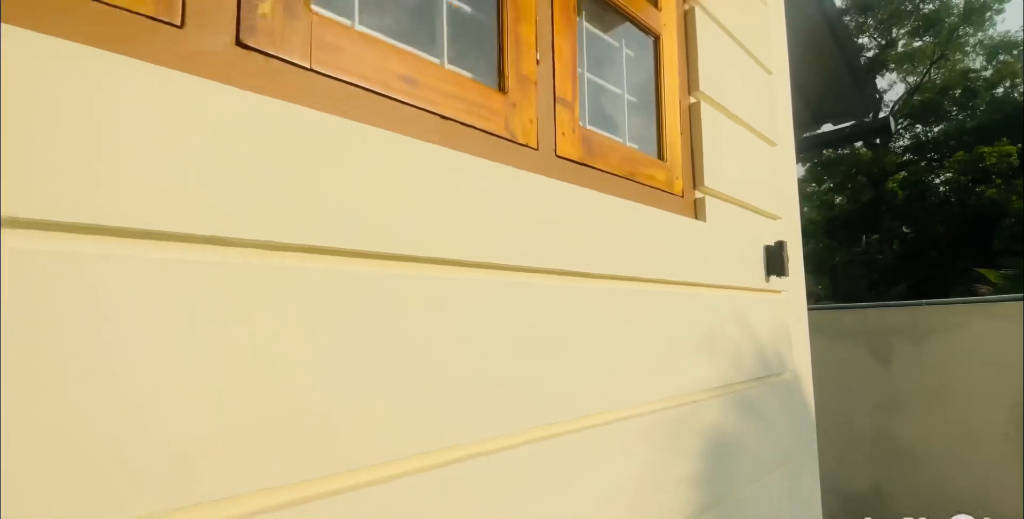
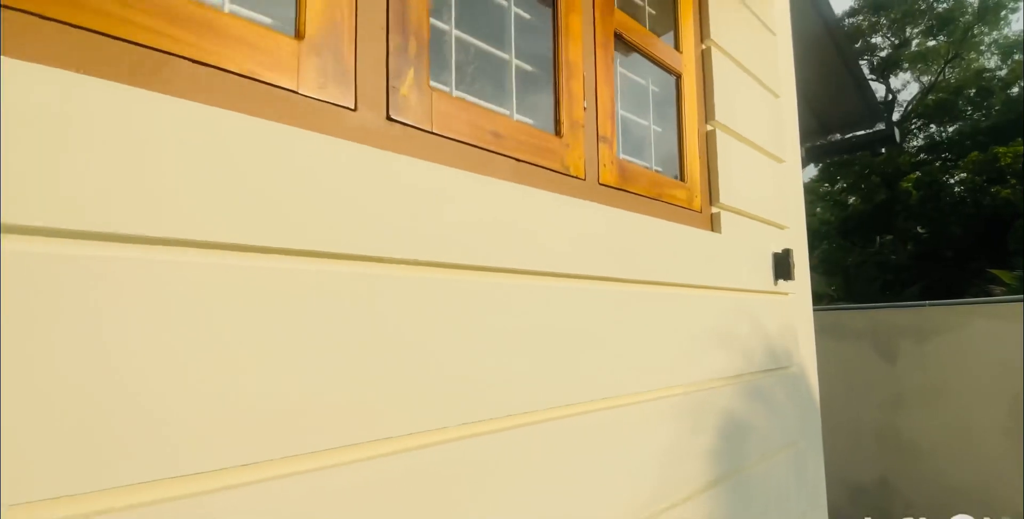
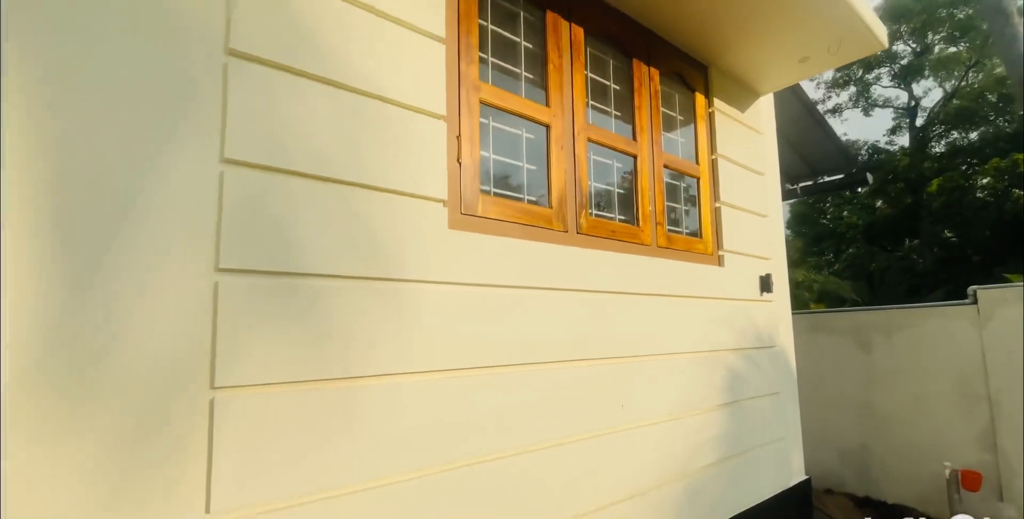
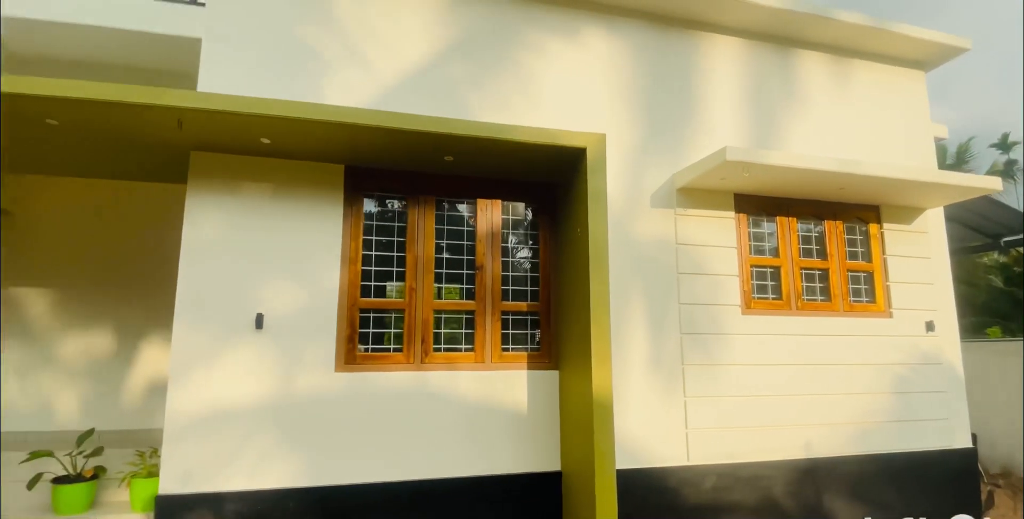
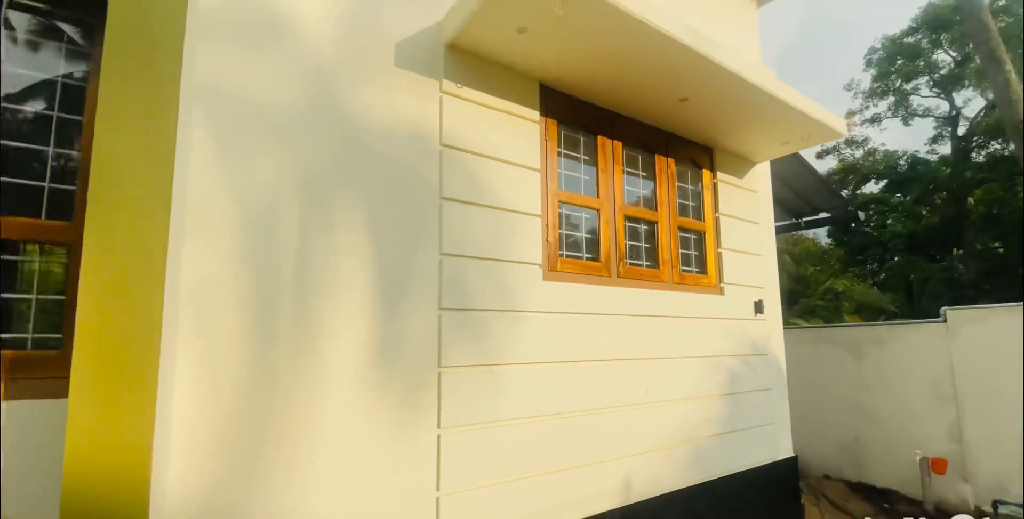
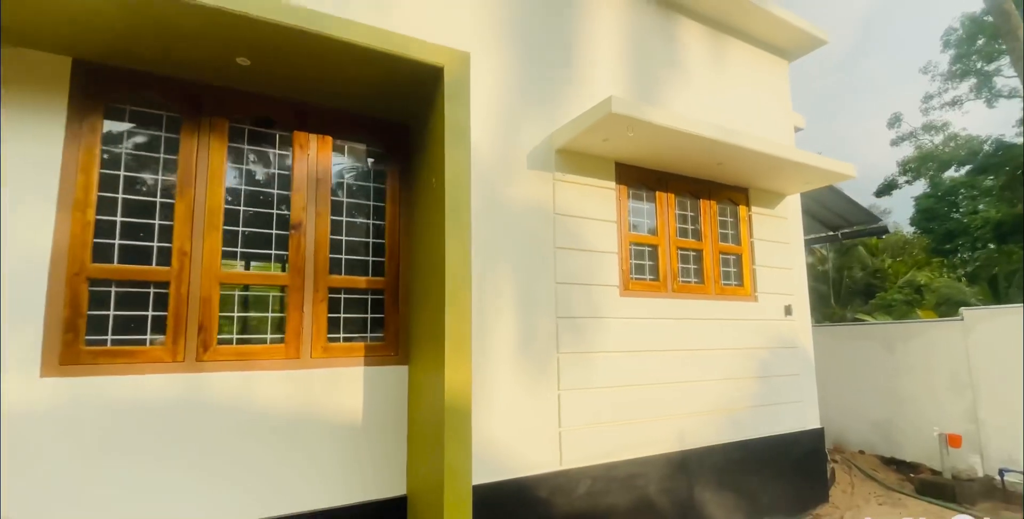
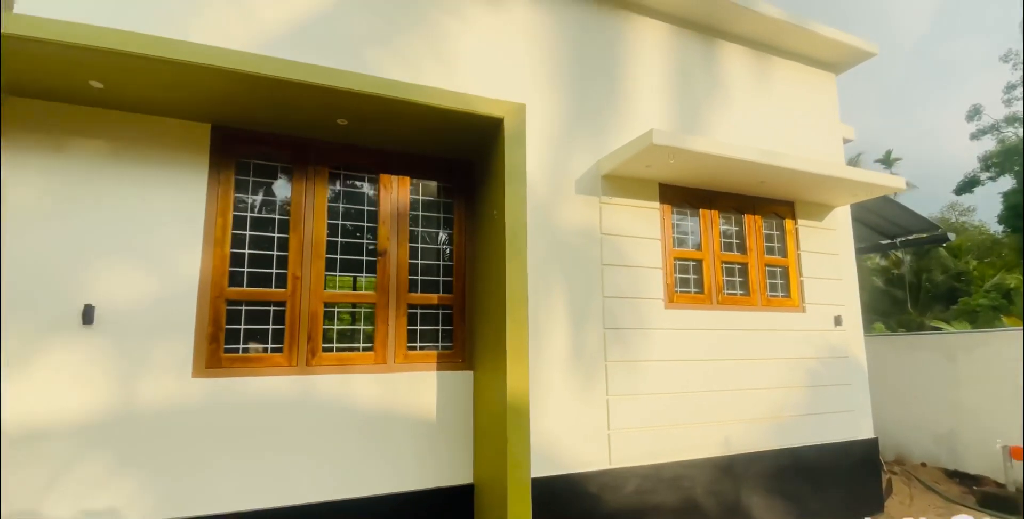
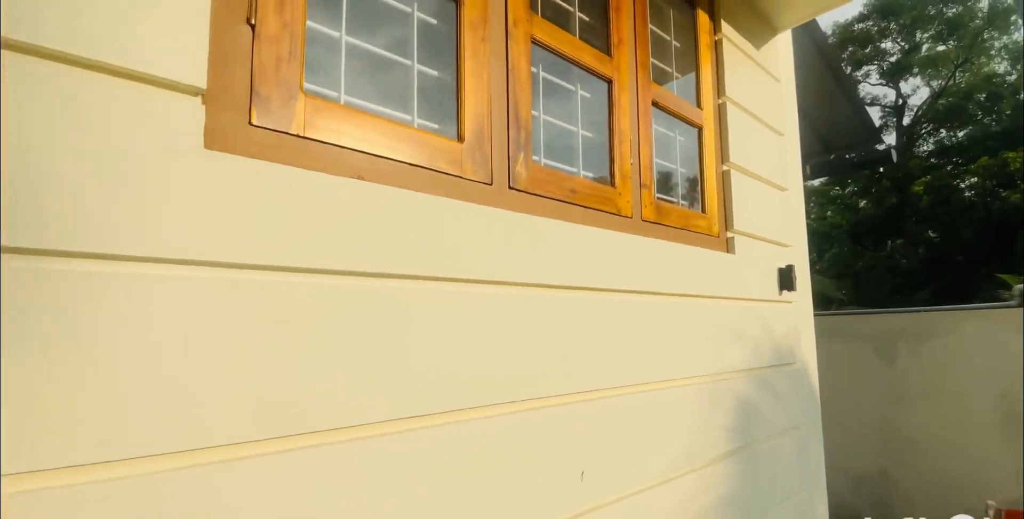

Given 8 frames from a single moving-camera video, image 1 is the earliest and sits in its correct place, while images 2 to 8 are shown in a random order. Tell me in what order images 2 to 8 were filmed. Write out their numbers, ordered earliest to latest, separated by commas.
2, 8, 3, 5, 6, 7, 4
